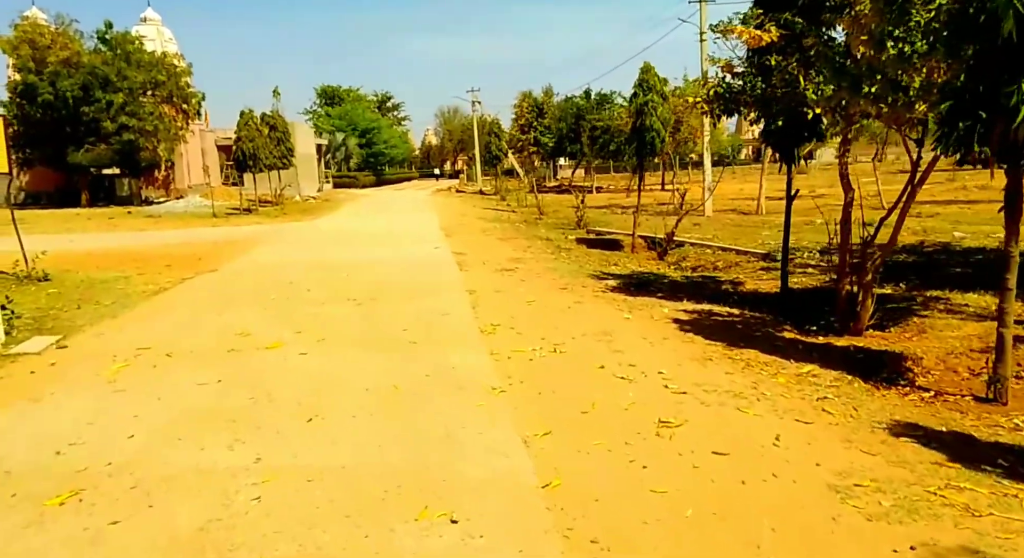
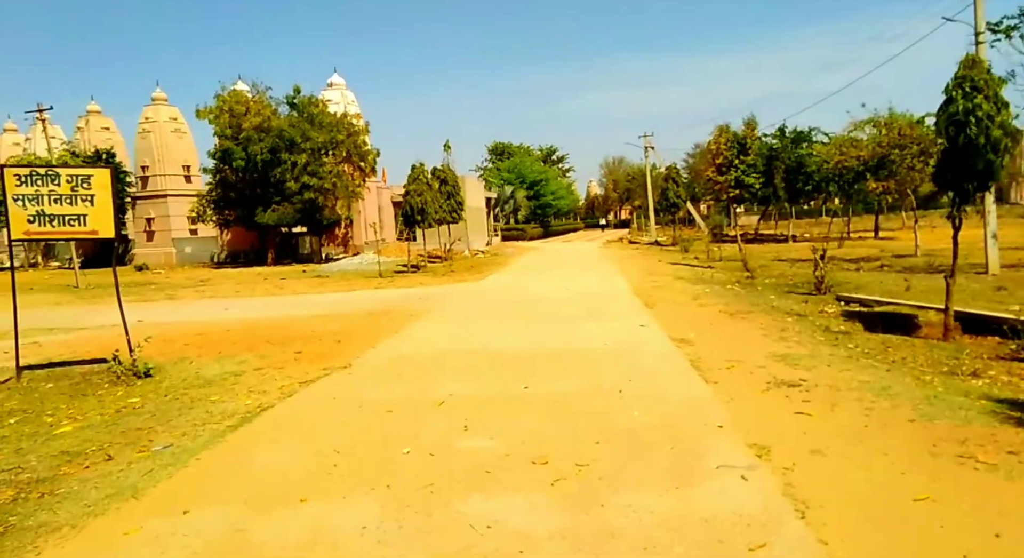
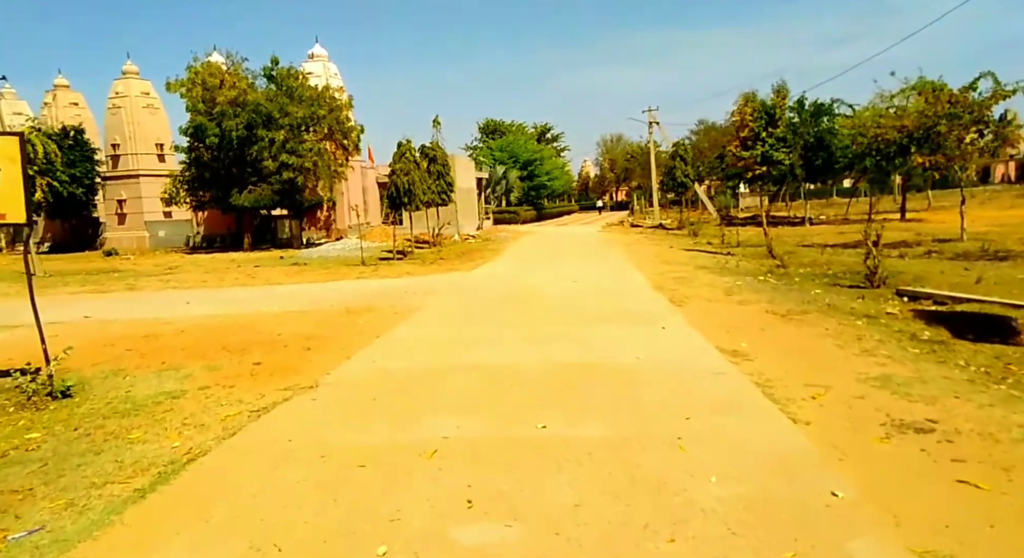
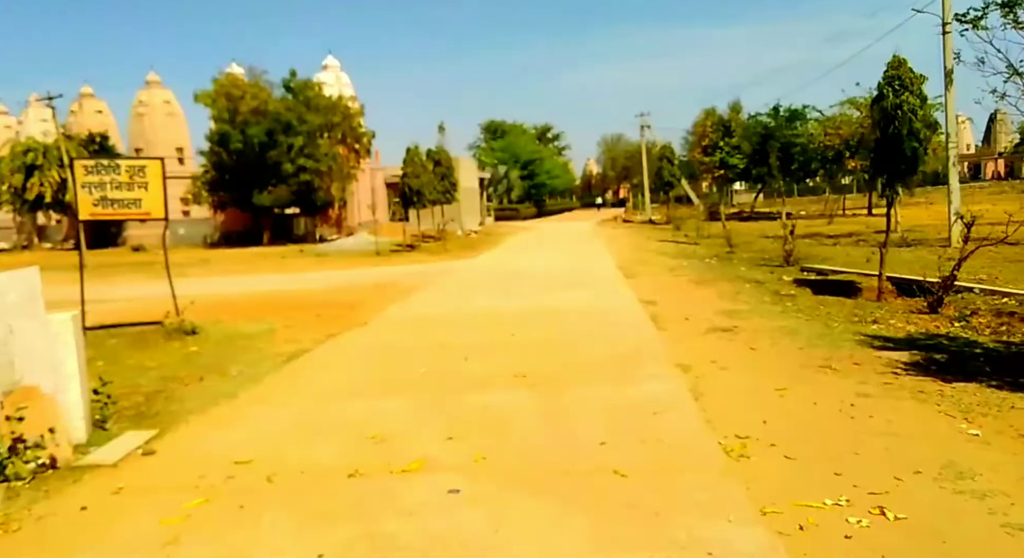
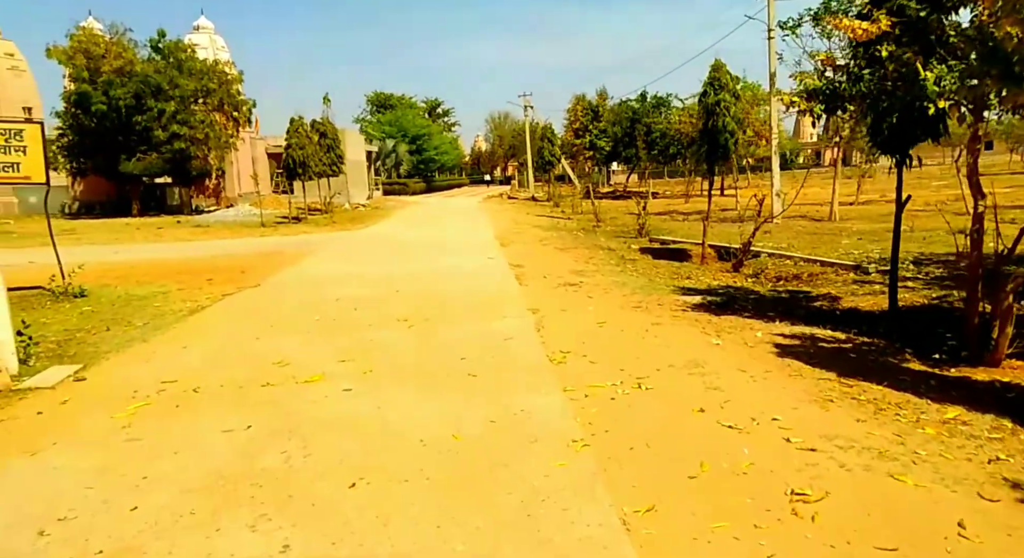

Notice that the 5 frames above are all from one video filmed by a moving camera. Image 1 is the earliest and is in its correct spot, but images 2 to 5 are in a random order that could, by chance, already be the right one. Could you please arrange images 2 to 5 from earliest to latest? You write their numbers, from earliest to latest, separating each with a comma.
5, 4, 2, 3
